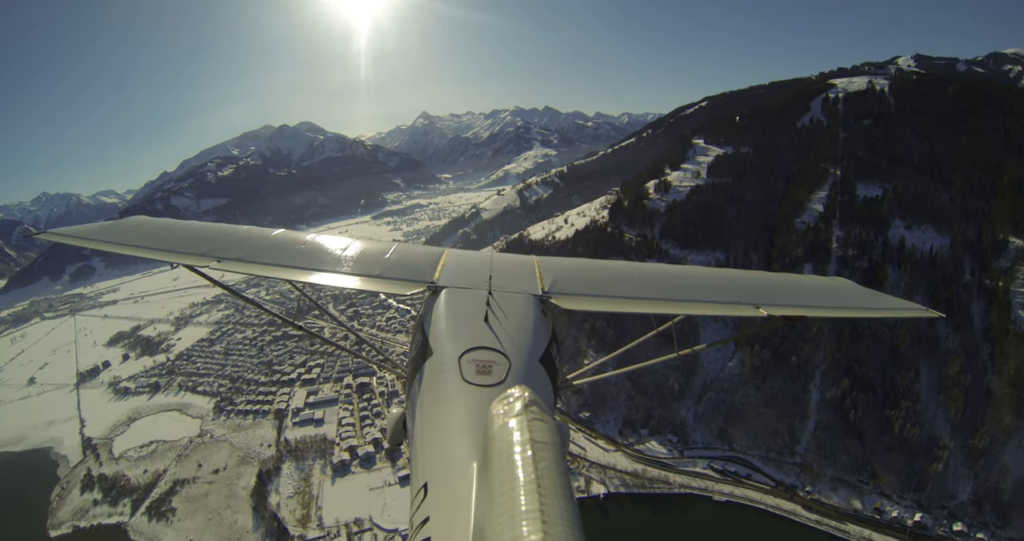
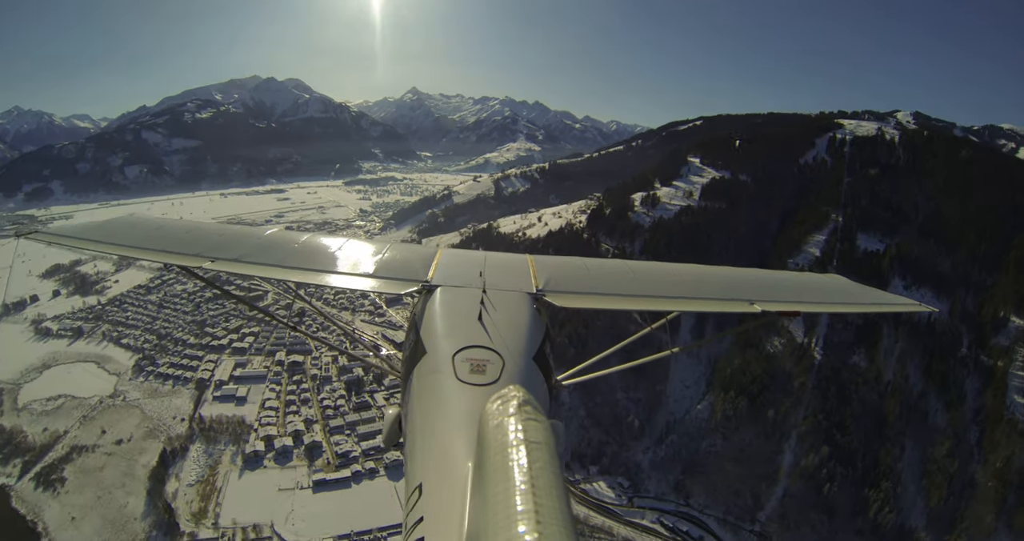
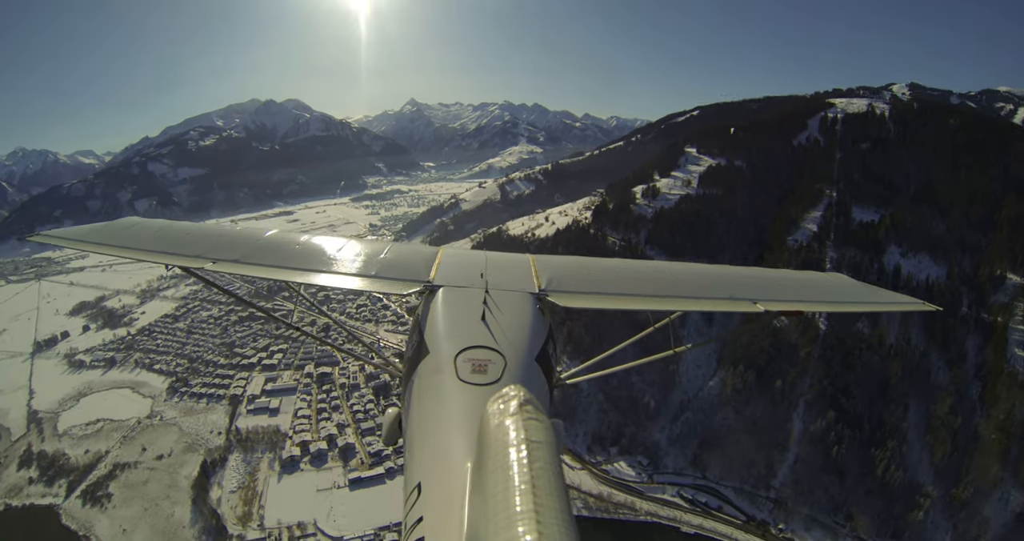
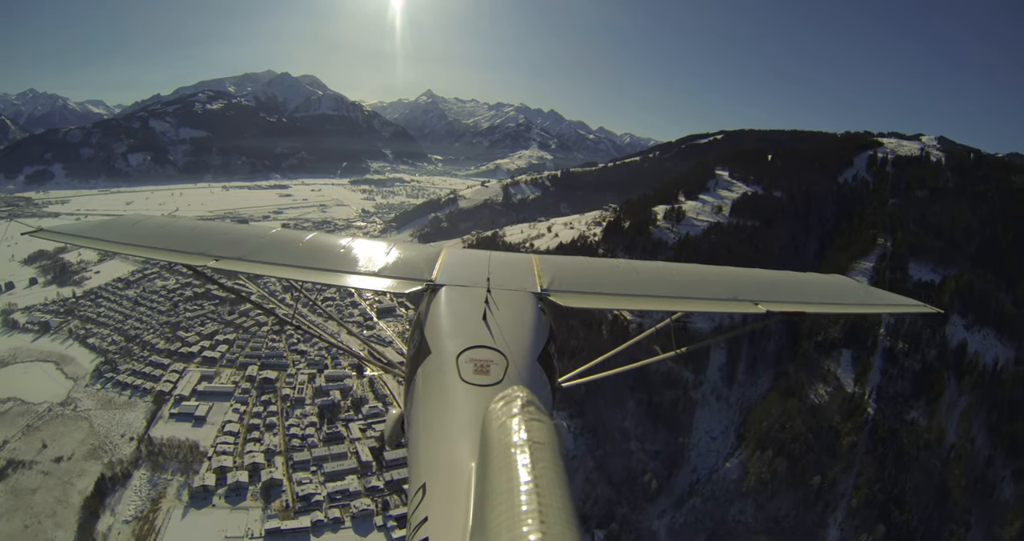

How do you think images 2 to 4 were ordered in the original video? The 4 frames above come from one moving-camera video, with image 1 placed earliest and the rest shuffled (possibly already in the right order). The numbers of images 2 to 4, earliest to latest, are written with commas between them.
3, 2, 4
